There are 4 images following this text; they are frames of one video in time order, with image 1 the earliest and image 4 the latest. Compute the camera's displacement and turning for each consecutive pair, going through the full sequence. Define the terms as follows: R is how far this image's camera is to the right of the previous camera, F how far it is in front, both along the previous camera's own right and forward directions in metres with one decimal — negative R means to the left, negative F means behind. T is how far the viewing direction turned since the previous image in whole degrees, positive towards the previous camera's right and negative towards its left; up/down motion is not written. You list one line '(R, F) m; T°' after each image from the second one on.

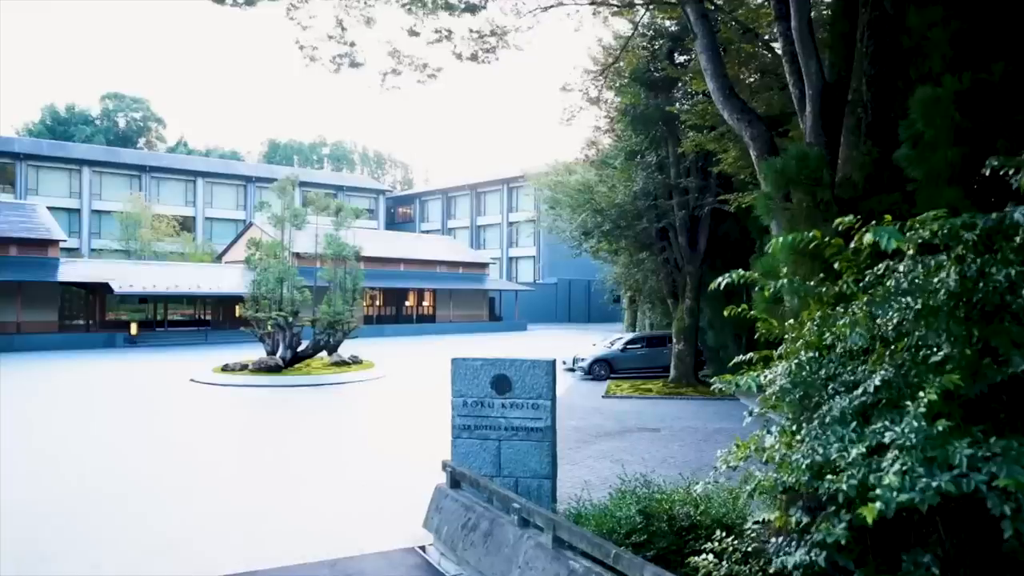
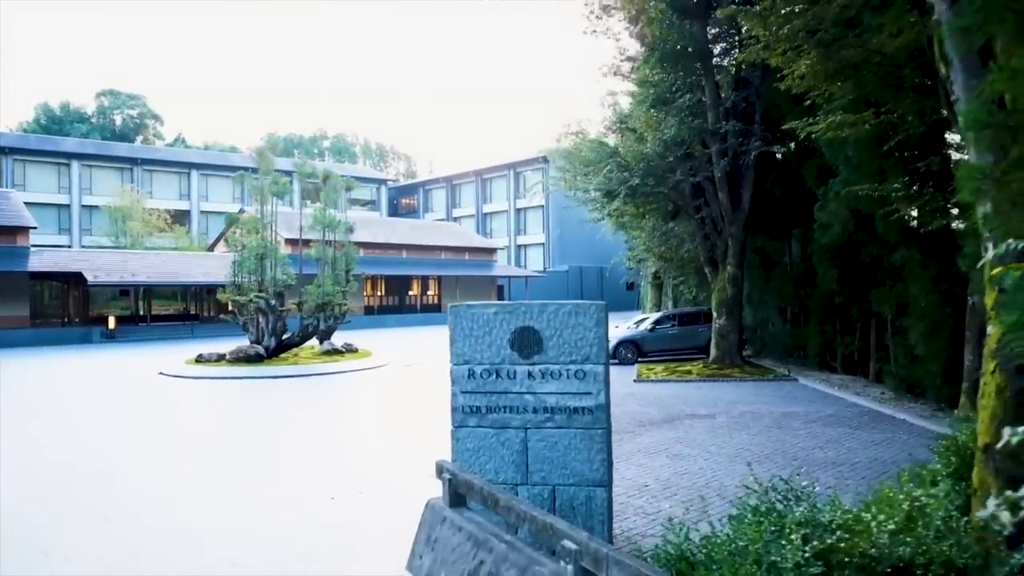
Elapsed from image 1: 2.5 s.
(-0.1, +2.4) m; -1°
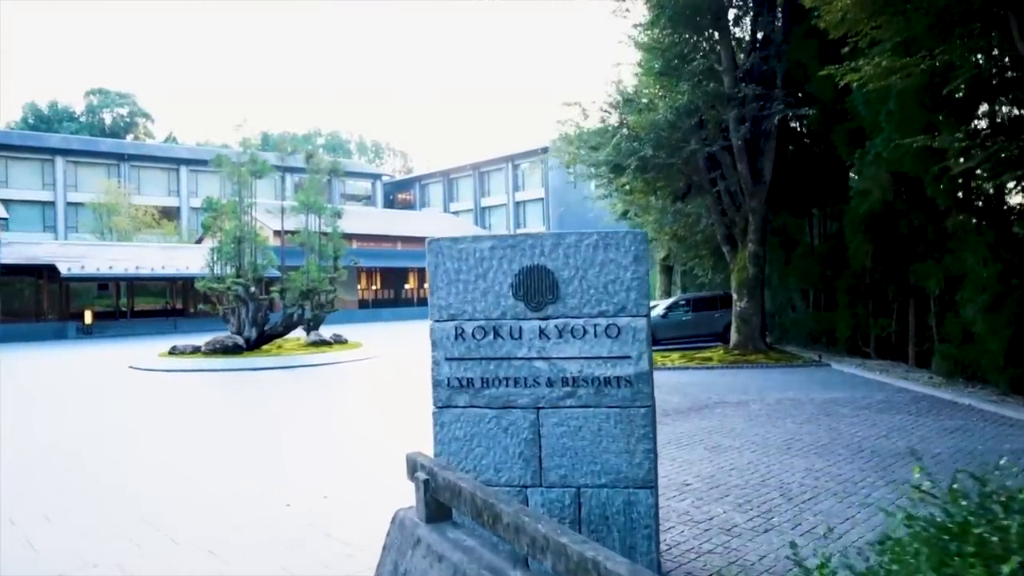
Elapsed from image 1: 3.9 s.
(0.0, +1.3) m; 0°
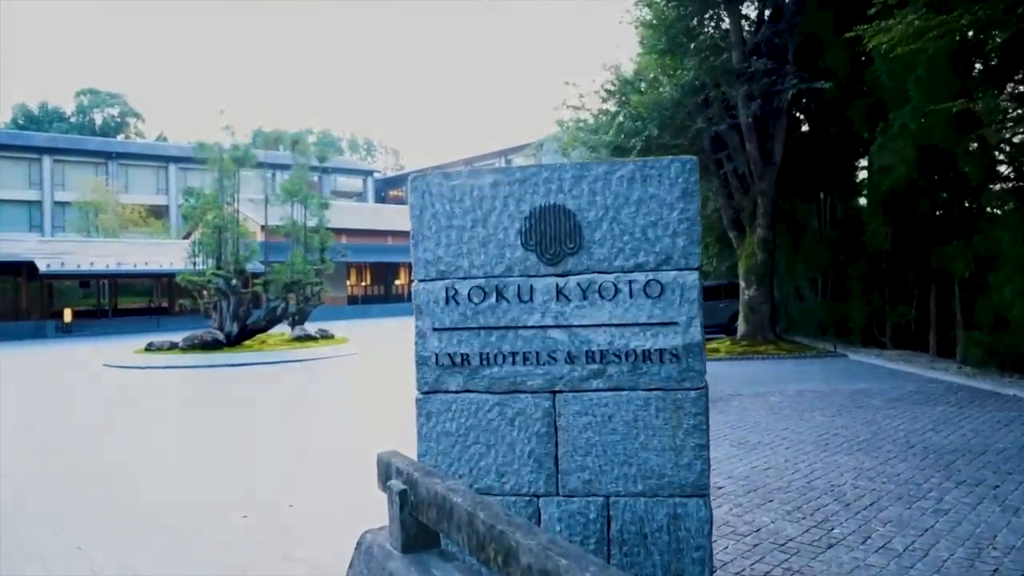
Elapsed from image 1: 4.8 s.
(0.0, +0.8) m; 0°
